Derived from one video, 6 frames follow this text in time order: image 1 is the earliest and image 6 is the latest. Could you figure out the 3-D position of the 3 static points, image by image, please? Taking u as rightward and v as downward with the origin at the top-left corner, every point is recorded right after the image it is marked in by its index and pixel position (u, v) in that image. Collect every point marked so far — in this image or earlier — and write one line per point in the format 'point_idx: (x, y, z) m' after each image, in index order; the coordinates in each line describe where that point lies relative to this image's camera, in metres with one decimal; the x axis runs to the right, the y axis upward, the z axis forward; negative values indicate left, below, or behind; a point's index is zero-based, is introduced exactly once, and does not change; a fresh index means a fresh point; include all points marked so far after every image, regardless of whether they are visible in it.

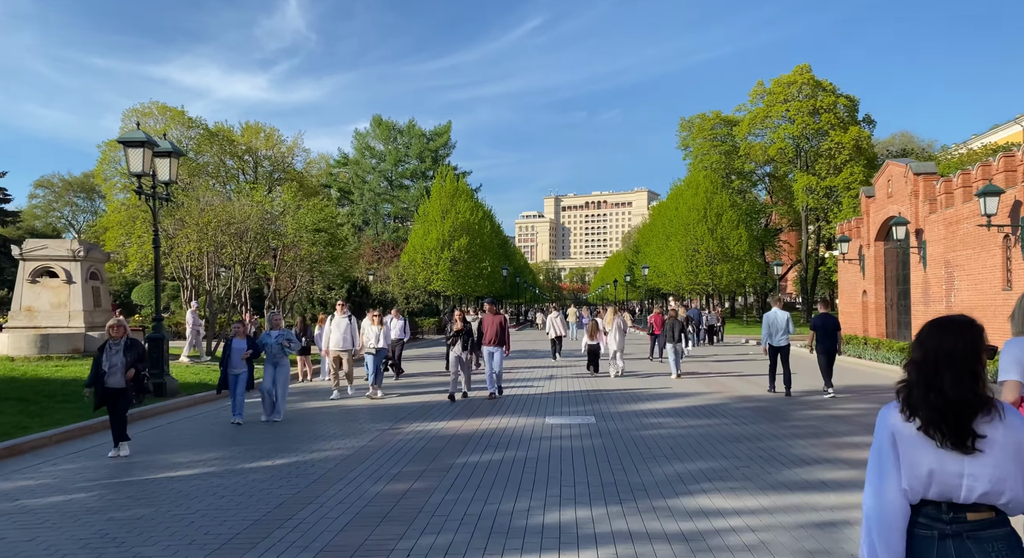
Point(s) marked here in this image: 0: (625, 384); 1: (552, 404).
0: (+2.0, -2.0, +15.0) m
1: (+0.5, -1.9, +12.4) m
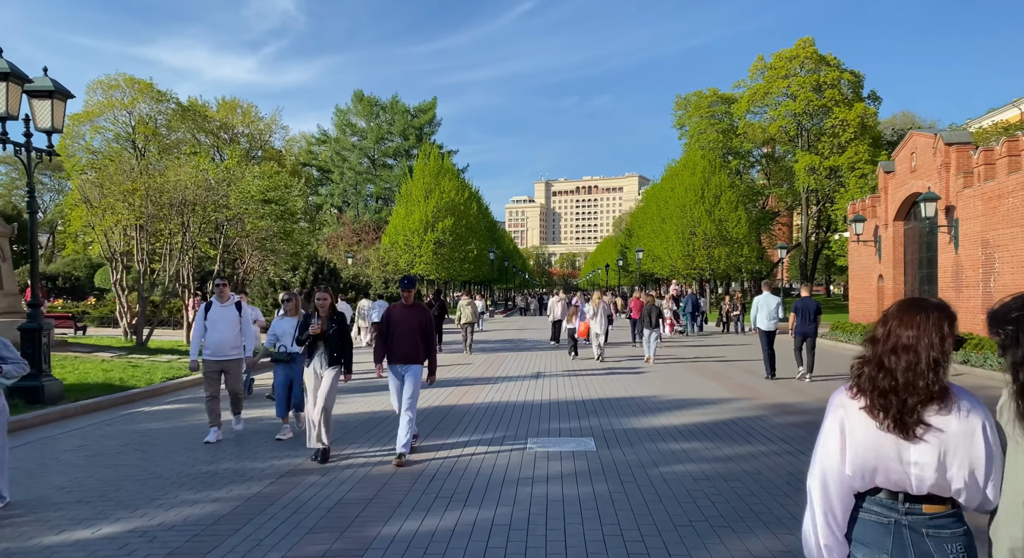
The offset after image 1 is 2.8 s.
0: (+1.7, -1.6, +12.4) m
1: (+0.1, -1.6, +9.7) m
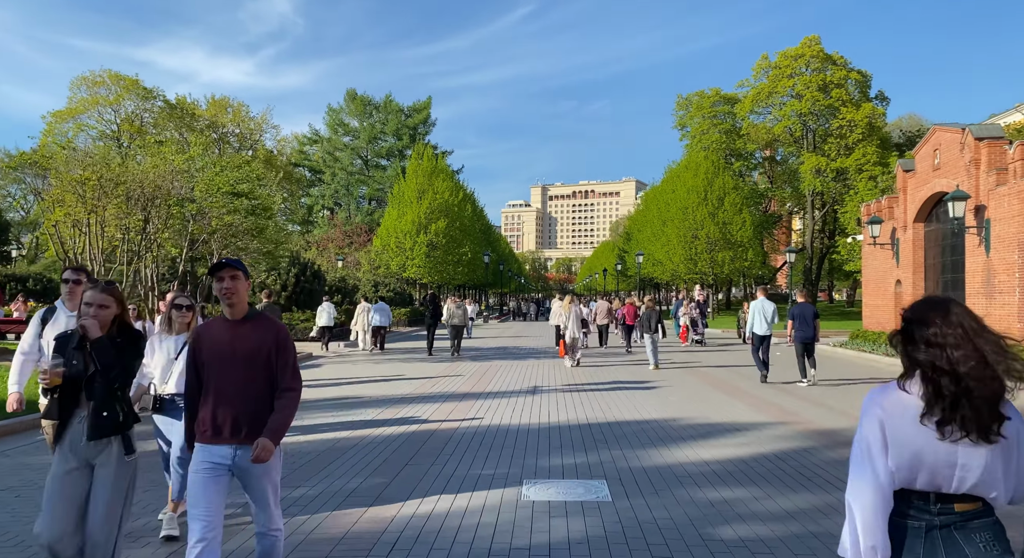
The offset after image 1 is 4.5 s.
0: (+1.6, -1.7, +10.7) m
1: (+0.1, -1.6, +8.1) m
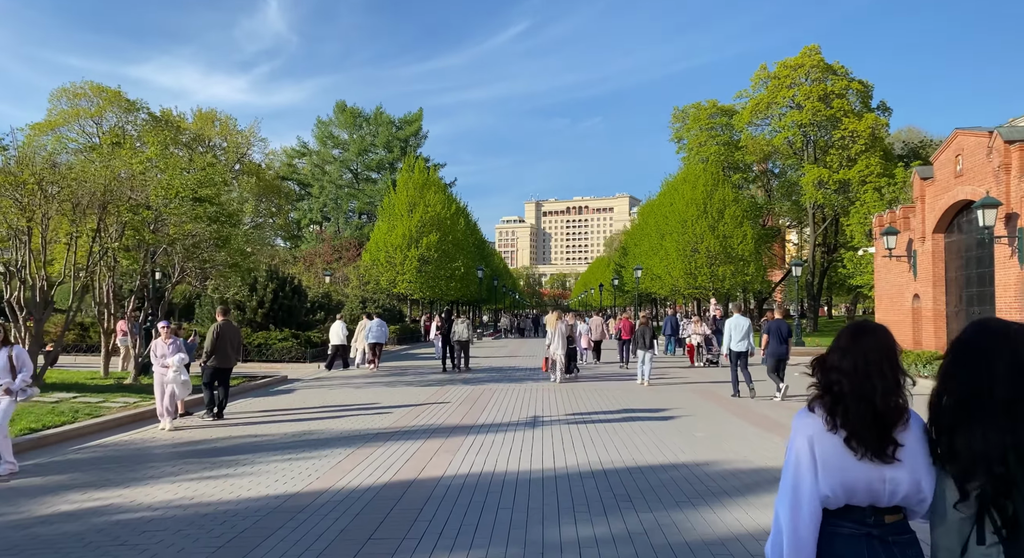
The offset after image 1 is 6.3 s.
0: (+1.6, -1.8, +9.1) m
1: (+0.1, -1.7, +6.4) m
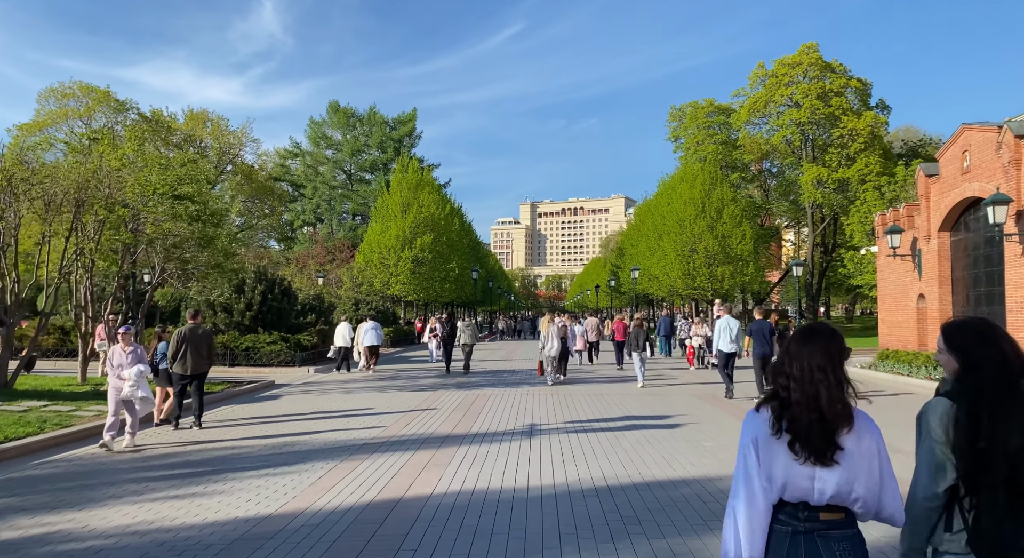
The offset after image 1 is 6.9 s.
0: (+1.5, -1.8, +8.4) m
1: (0.0, -1.7, +5.8) m
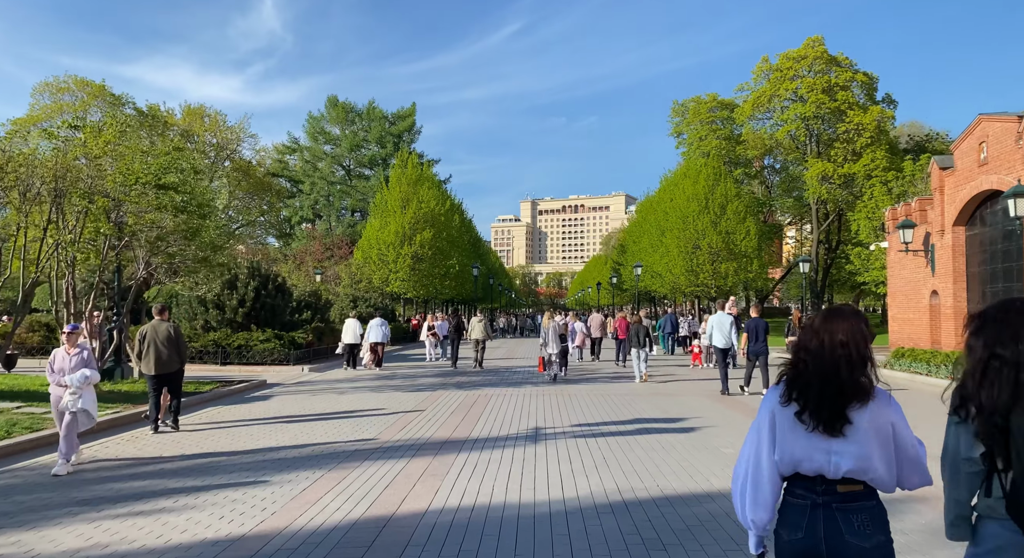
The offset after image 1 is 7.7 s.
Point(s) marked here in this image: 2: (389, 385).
0: (+1.6, -1.7, +7.8) m
1: (+0.1, -1.7, +5.1) m
2: (-2.6, -2.3, +17.0) m
